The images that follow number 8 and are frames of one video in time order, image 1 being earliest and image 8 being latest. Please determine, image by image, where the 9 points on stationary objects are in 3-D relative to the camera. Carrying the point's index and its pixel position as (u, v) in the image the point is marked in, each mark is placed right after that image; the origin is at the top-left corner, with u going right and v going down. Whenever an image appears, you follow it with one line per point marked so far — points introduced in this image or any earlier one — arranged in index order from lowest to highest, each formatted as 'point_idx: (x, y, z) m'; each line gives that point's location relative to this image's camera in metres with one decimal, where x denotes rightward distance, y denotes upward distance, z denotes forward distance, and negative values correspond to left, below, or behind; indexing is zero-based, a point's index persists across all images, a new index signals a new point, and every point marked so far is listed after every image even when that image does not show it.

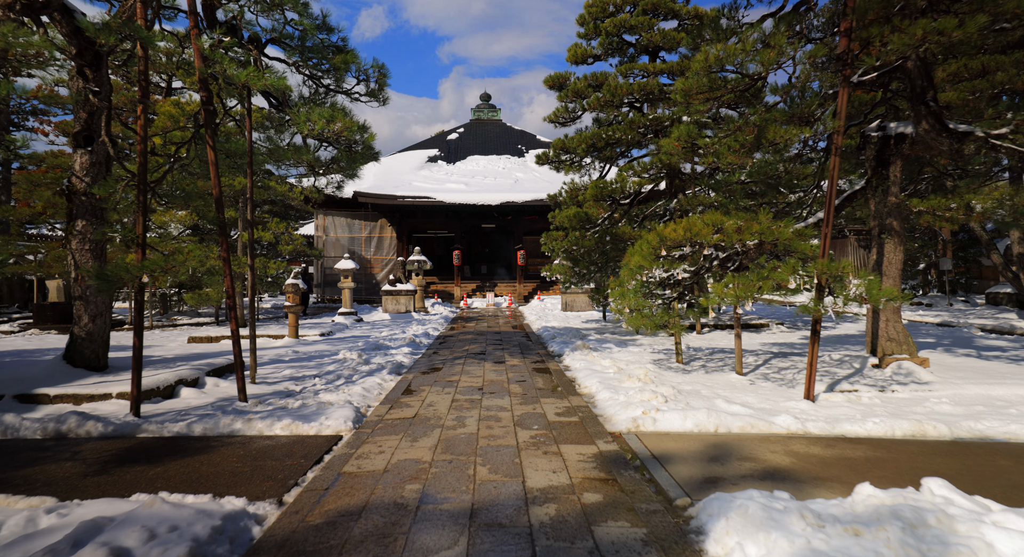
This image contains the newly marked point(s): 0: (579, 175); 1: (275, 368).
0: (+1.4, +2.2, +11.7) m
1: (-3.0, -1.1, +7.0) m
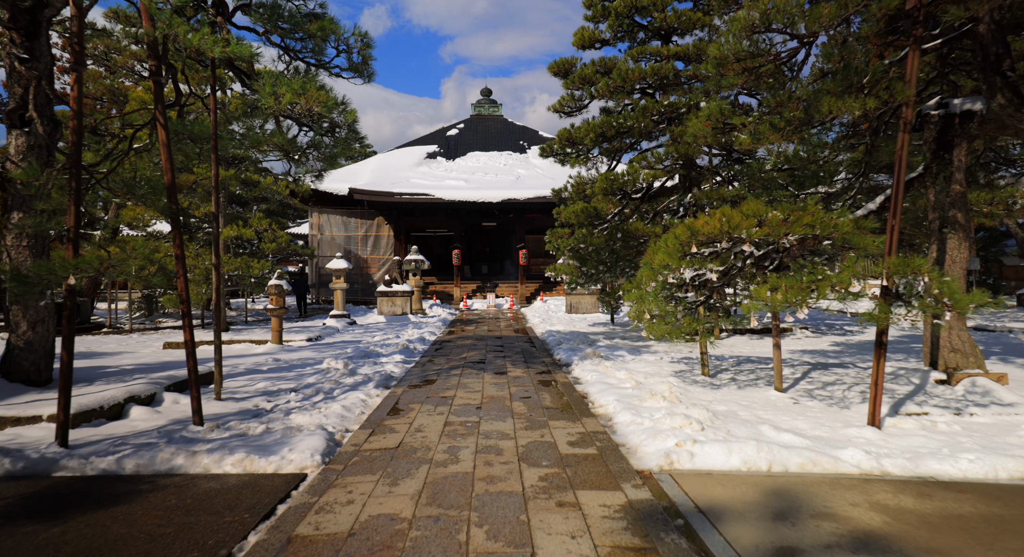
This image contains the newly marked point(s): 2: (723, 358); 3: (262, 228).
0: (+1.4, +2.2, +10.9) m
1: (-2.9, -1.1, +6.2) m
2: (+2.4, -0.9, +6.3) m
3: (-4.5, +0.9, +9.8) m
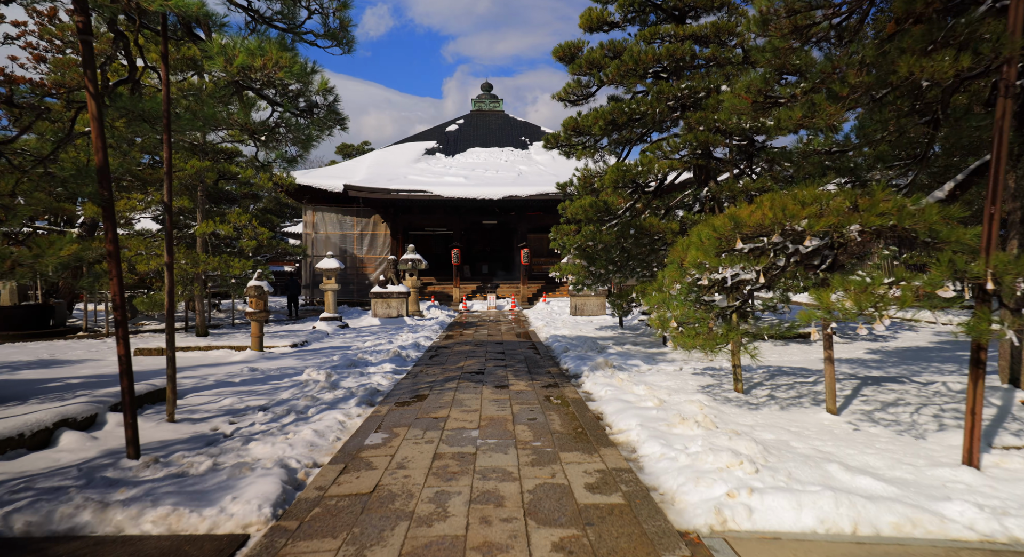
0: (+1.5, +2.2, +10.1) m
1: (-2.9, -1.1, +5.5) m
2: (+2.4, -0.9, +5.6) m
3: (-4.5, +0.9, +9.1) m
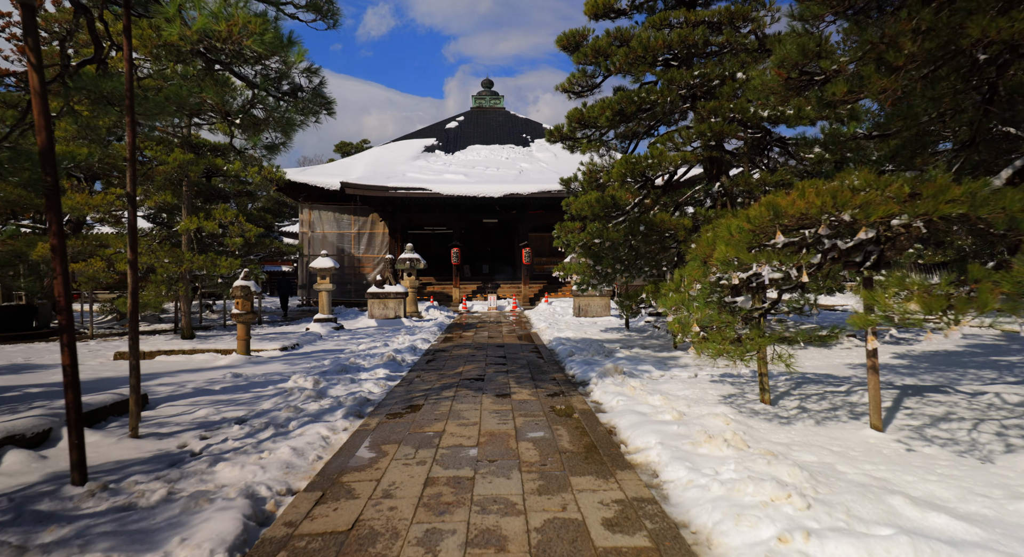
0: (+1.5, +2.2, +9.7) m
1: (-2.9, -1.1, +5.0) m
2: (+2.4, -0.9, +5.1) m
3: (-4.4, +0.9, +8.6) m
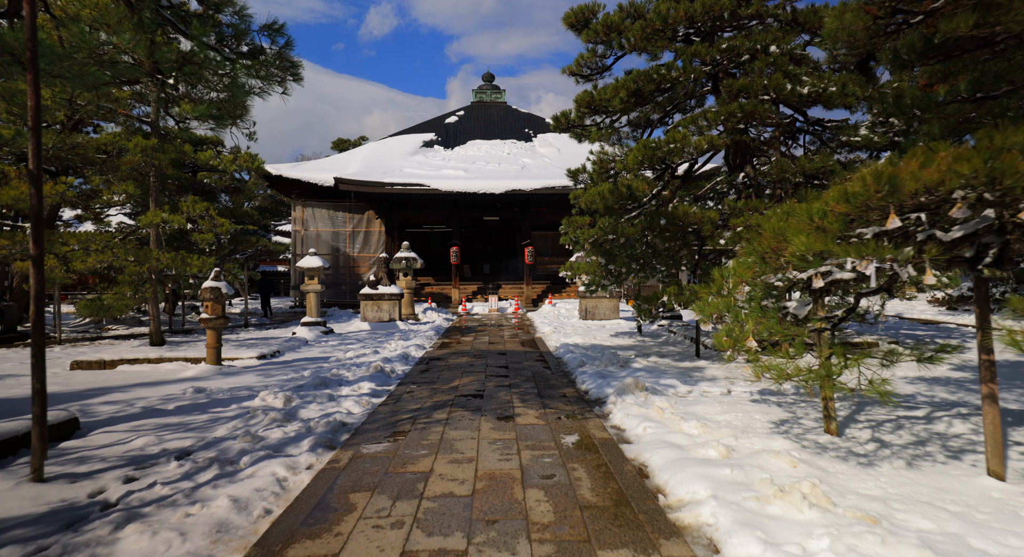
0: (+1.5, +2.2, +8.8) m
1: (-2.9, -1.1, +4.2) m
2: (+2.5, -0.9, +4.2) m
3: (-4.4, +0.9, +7.8) m
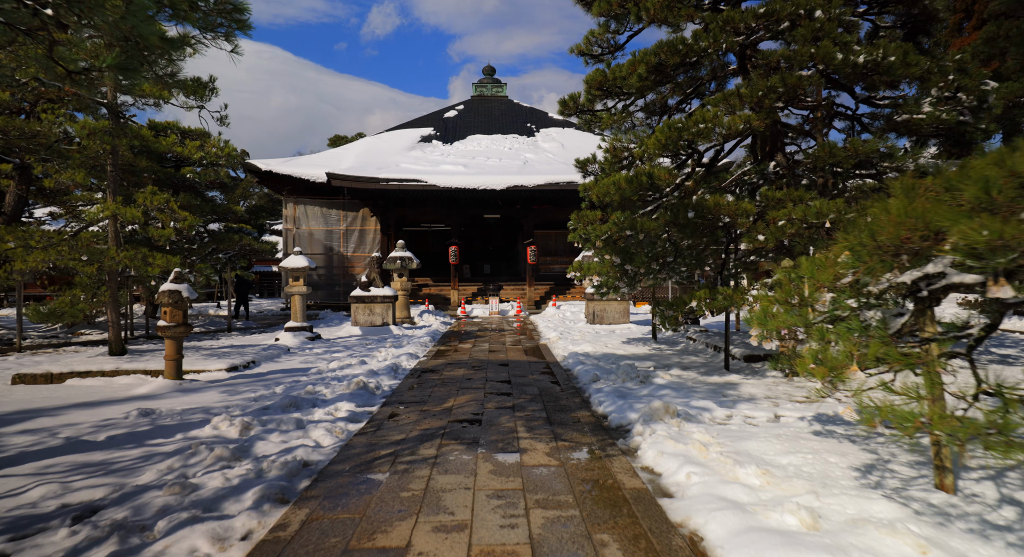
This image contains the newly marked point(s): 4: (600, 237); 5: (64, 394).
0: (+1.6, +2.1, +8.0) m
1: (-2.8, -1.2, +3.3) m
2: (+2.5, -0.9, +3.4) m
3: (-4.4, +0.9, +7.0) m
4: (+1.1, +0.5, +6.7) m
5: (-4.5, -1.2, +5.6) m
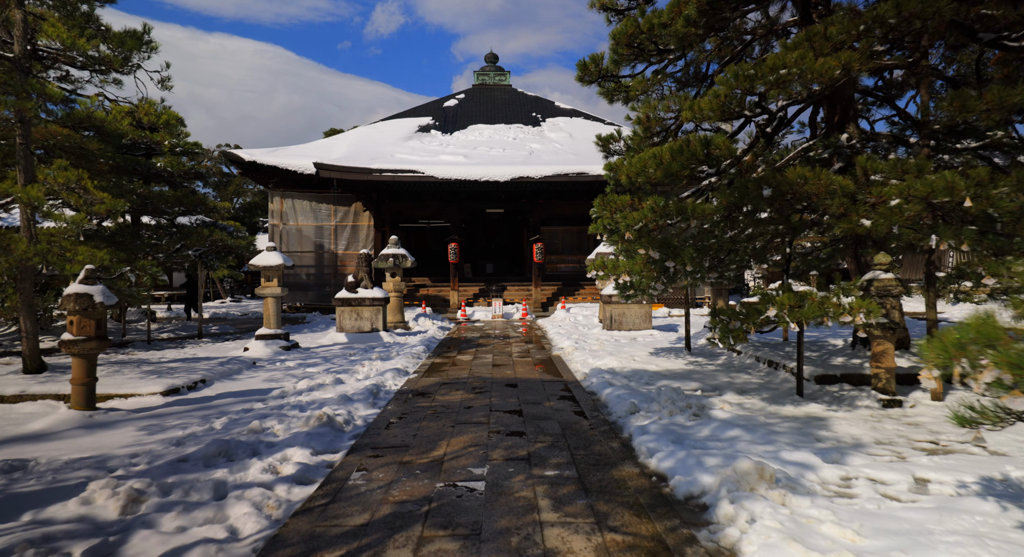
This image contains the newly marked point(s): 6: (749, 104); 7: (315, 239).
0: (+1.7, +2.1, +6.6) m
1: (-2.7, -1.2, +1.9) m
2: (+2.6, -0.9, +2.0) m
3: (-4.2, +0.9, +5.6) m
4: (+1.2, +0.5, +5.3) m
5: (-4.4, -1.2, +4.2) m
6: (+1.9, +1.4, +4.5) m
7: (-5.6, +1.1, +15.9) m
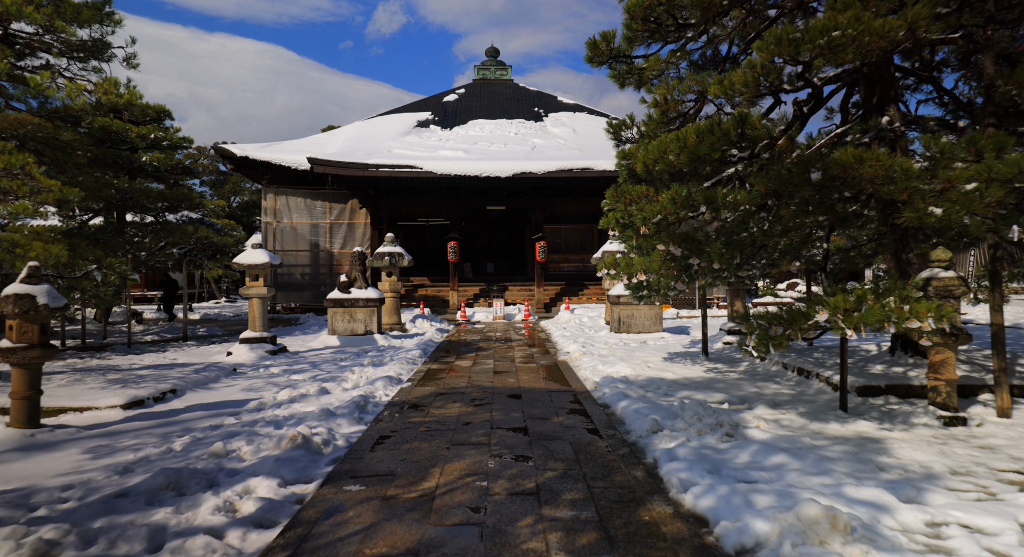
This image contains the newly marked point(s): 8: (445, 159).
0: (+1.7, +2.1, +6.0) m
1: (-2.7, -1.1, +1.3) m
2: (+2.6, -0.9, +1.4) m
3: (-4.2, +0.9, +5.0) m
4: (+1.2, +0.5, +4.7) m
5: (-4.4, -1.1, +3.6) m
6: (+2.0, +1.5, +3.9) m
7: (-5.6, +1.1, +15.4) m
8: (-1.8, +3.3, +15.5) m
